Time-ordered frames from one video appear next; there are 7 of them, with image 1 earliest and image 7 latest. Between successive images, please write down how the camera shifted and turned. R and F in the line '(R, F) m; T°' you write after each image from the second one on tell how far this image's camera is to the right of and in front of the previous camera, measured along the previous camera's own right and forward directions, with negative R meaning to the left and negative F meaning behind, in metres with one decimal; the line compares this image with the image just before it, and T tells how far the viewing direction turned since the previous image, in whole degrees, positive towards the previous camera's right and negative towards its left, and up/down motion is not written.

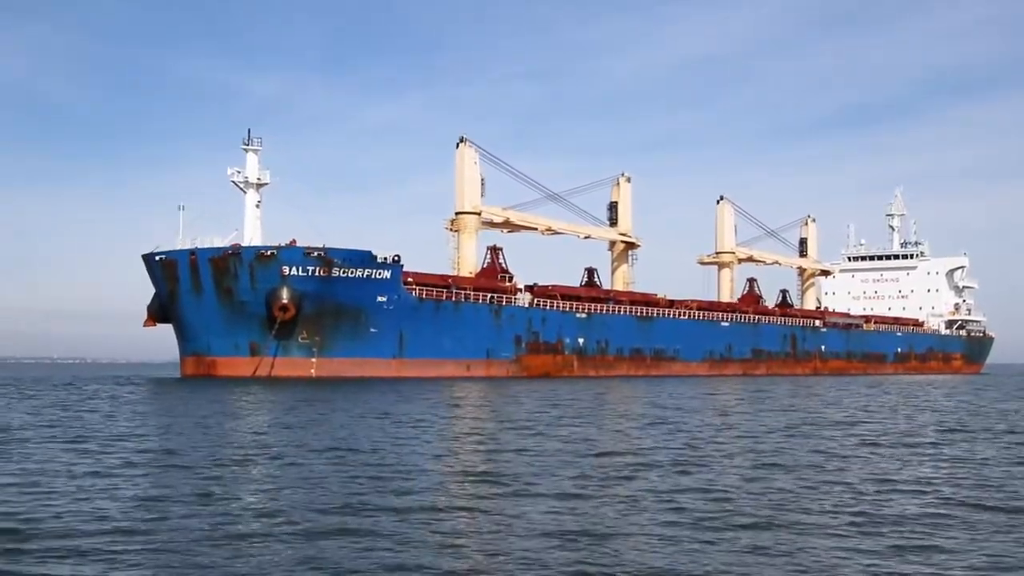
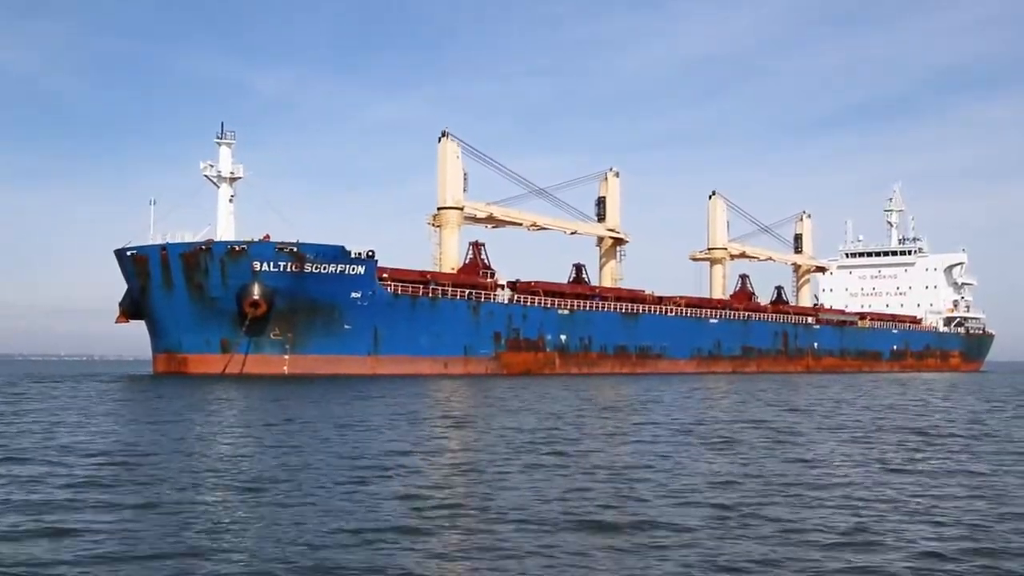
(+1.4, +0.5) m; -2°
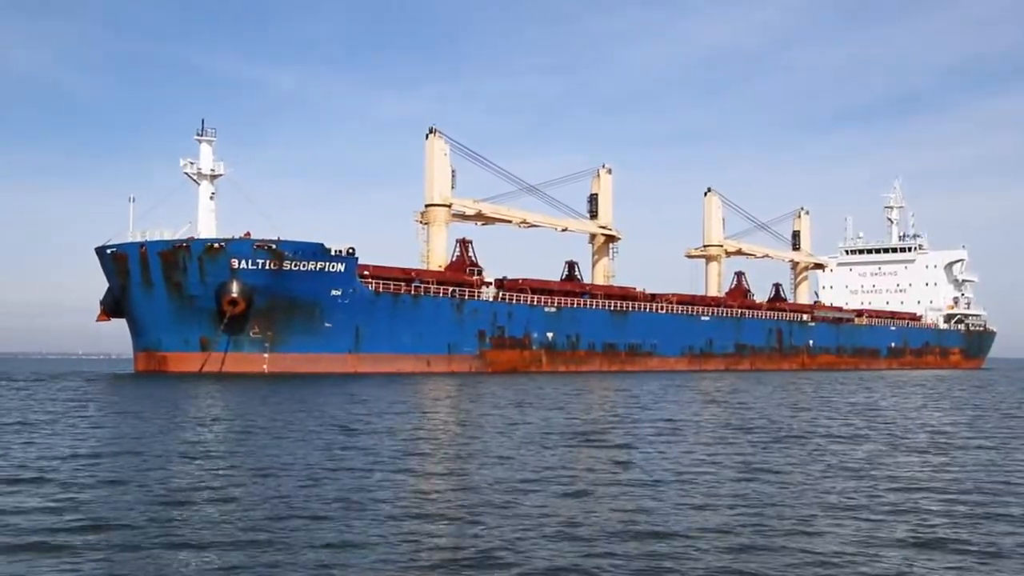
(+1.1, +0.4) m; -2°
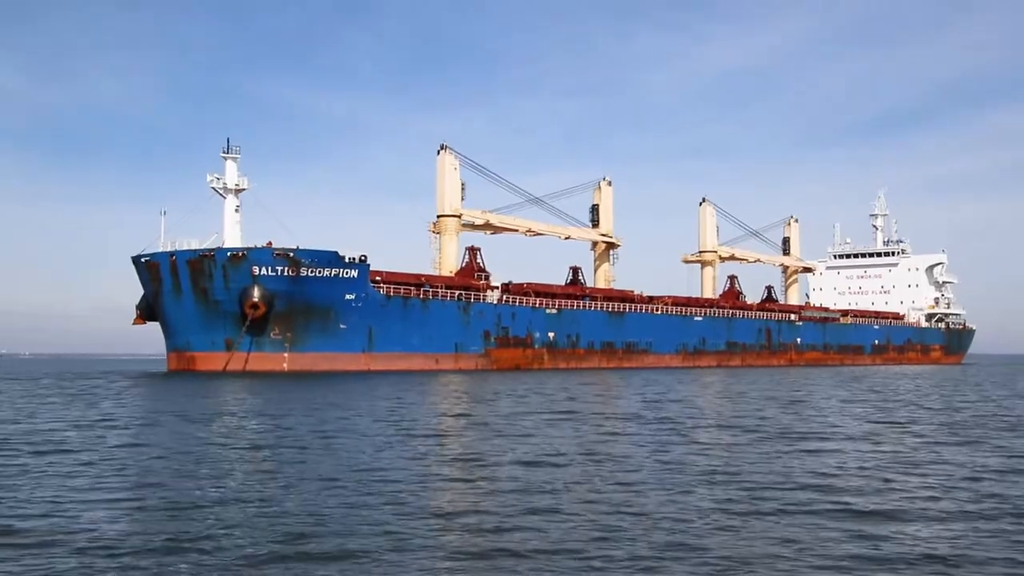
(+0.7, -1.6) m; -2°
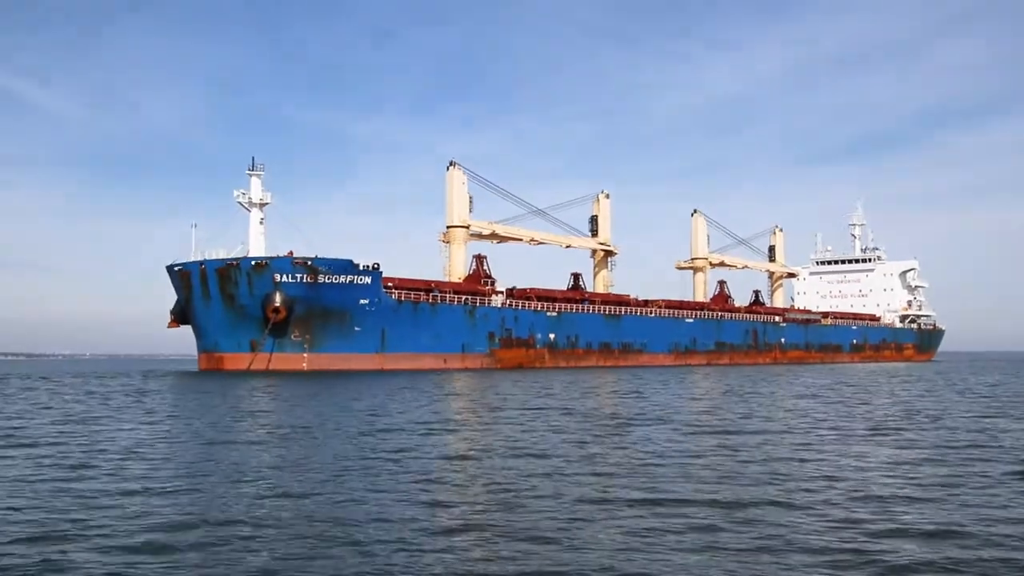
(+0.7, -2.0) m; -2°
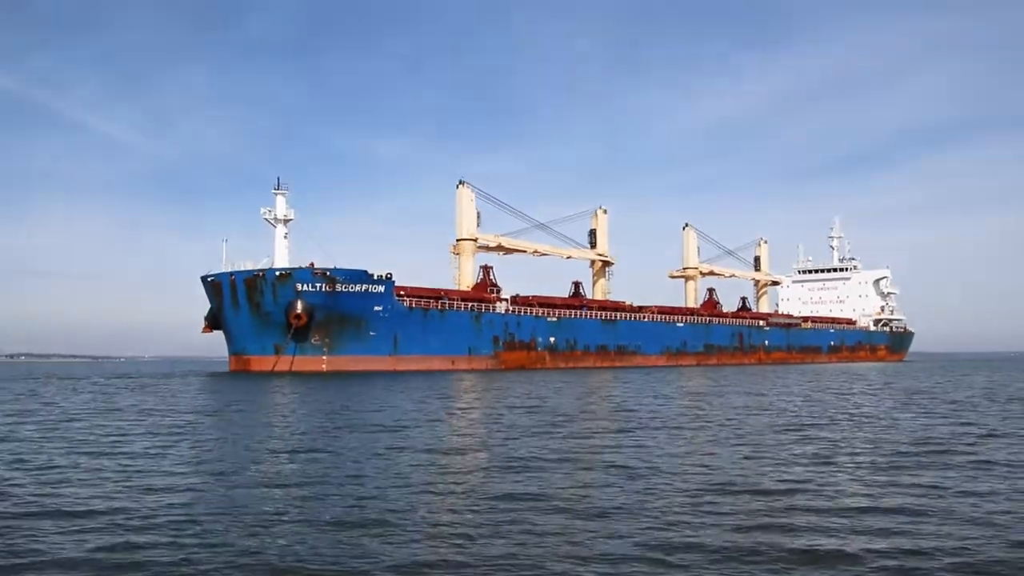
(+1.0, -2.3) m; -2°
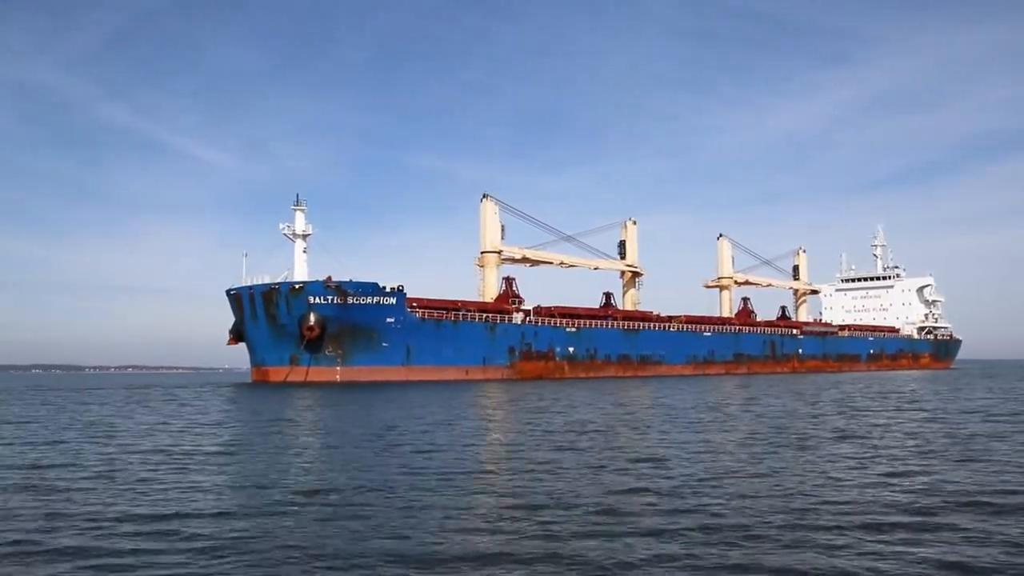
(+2.9, +0.9) m; -7°
